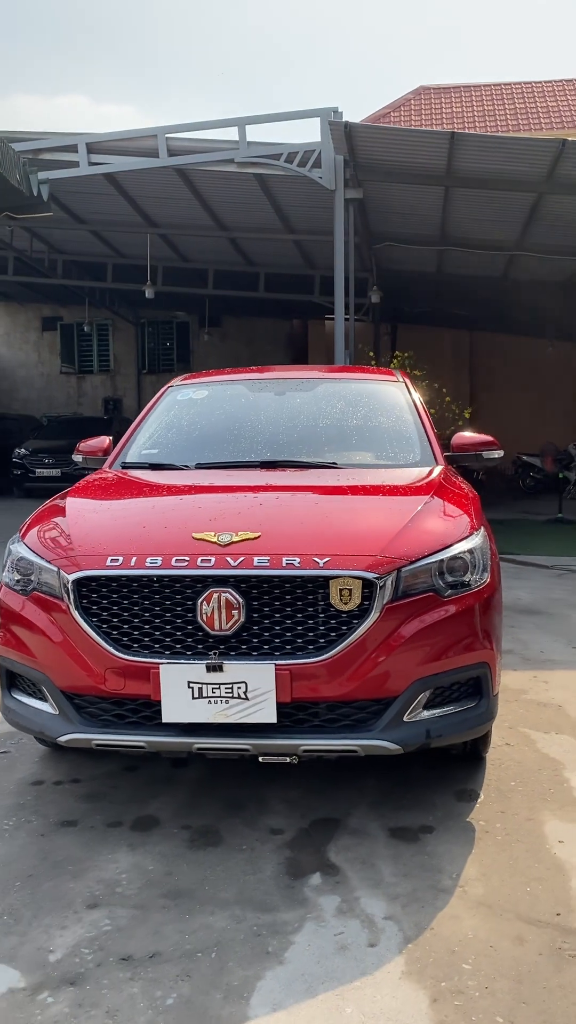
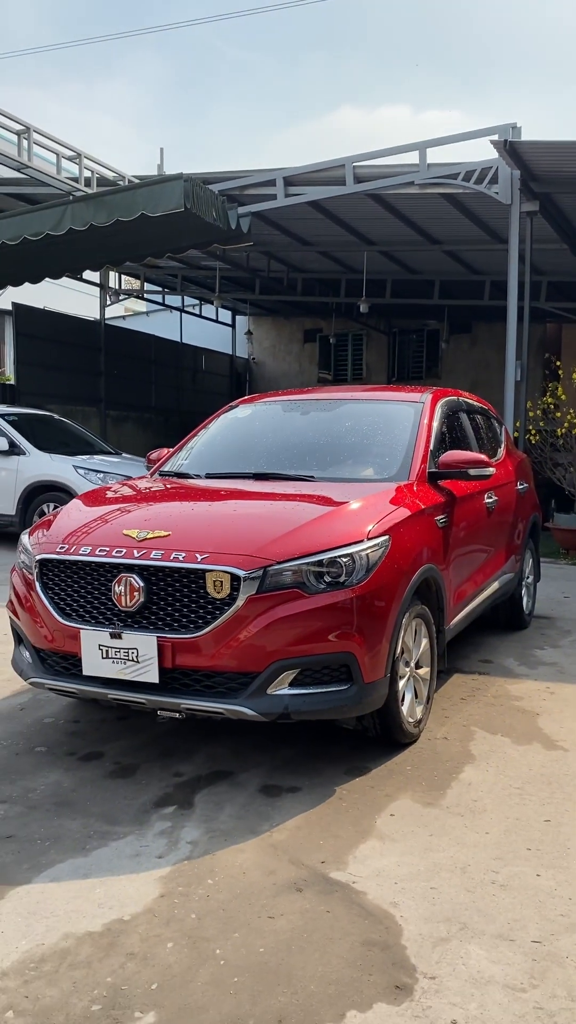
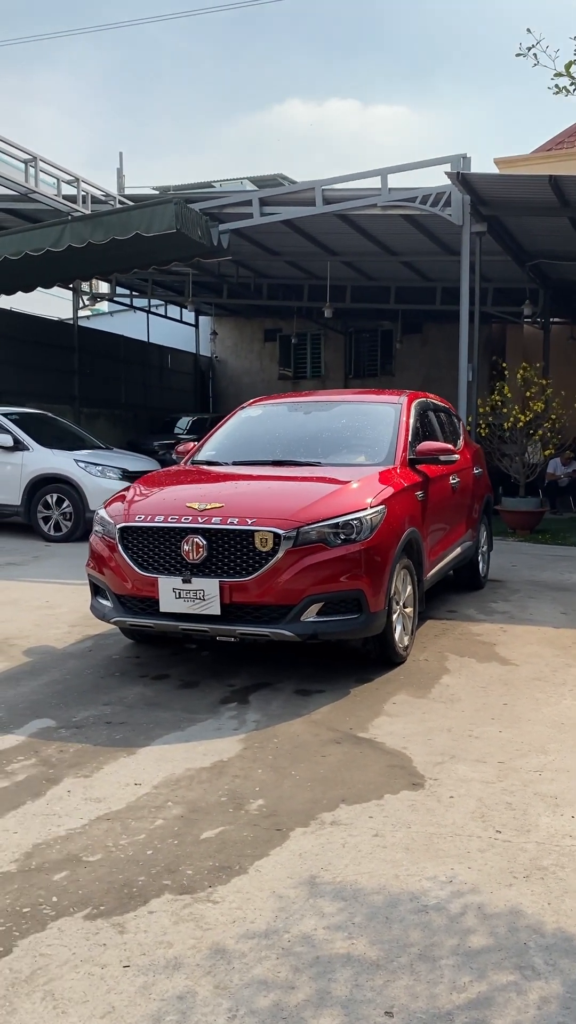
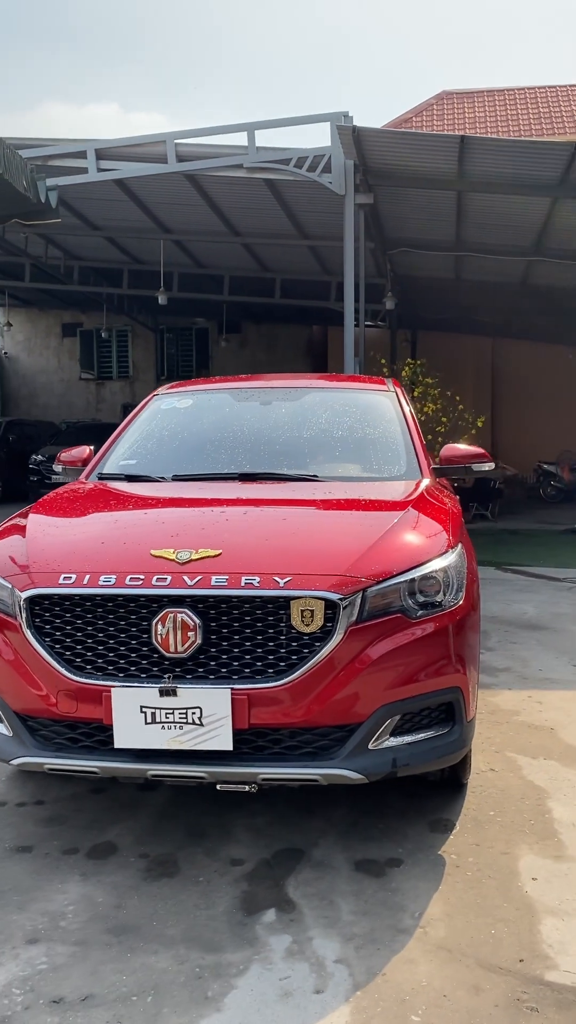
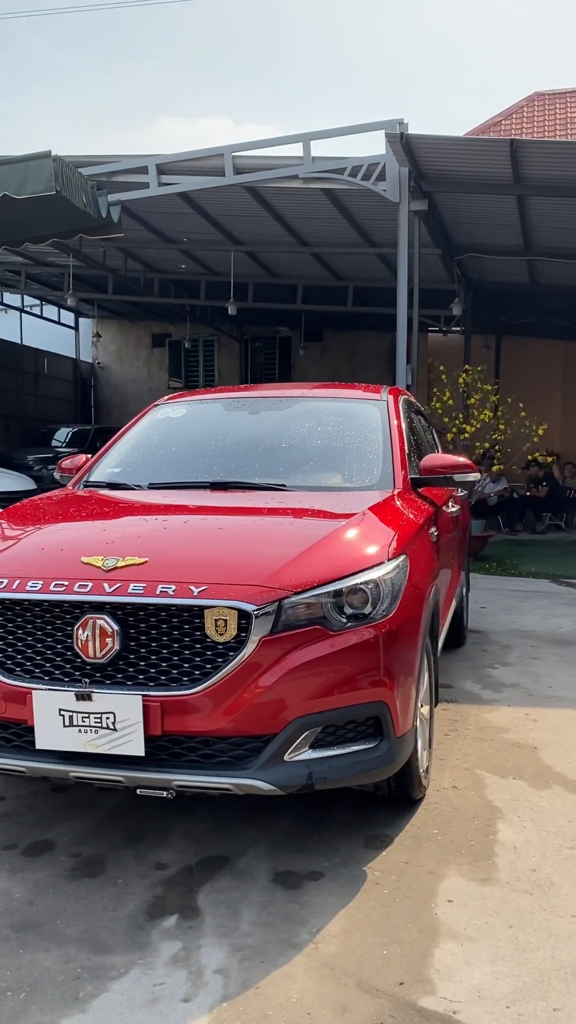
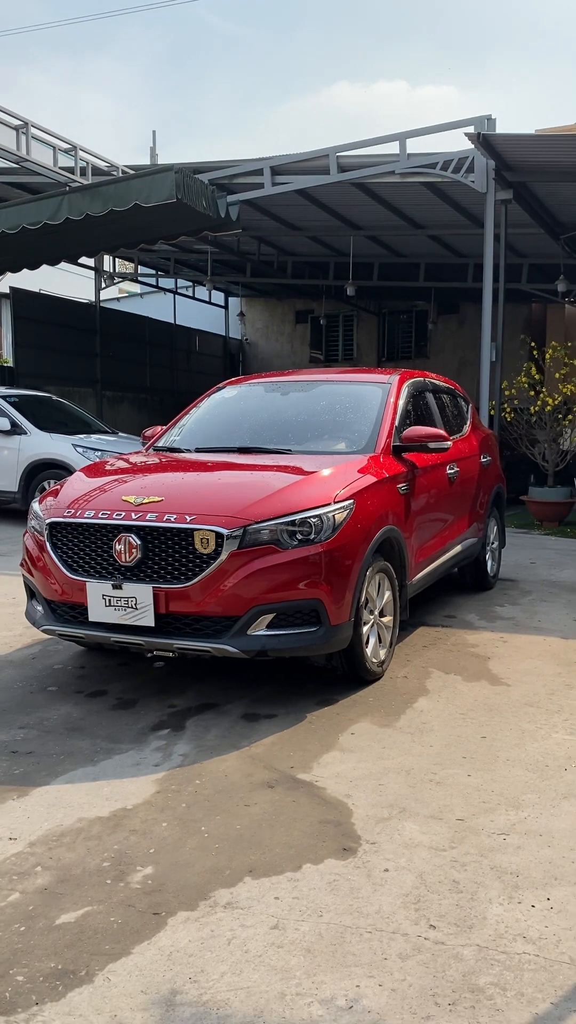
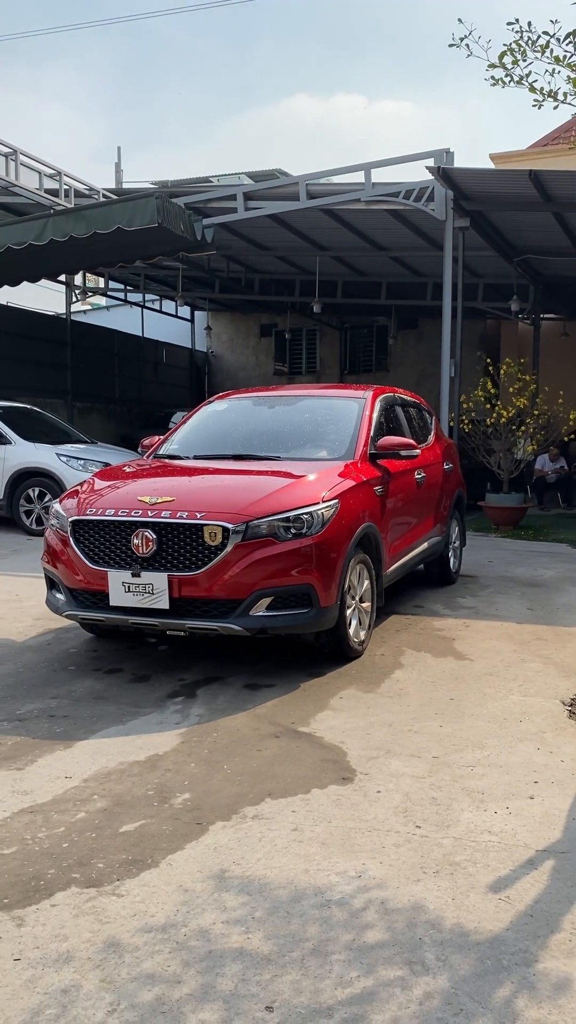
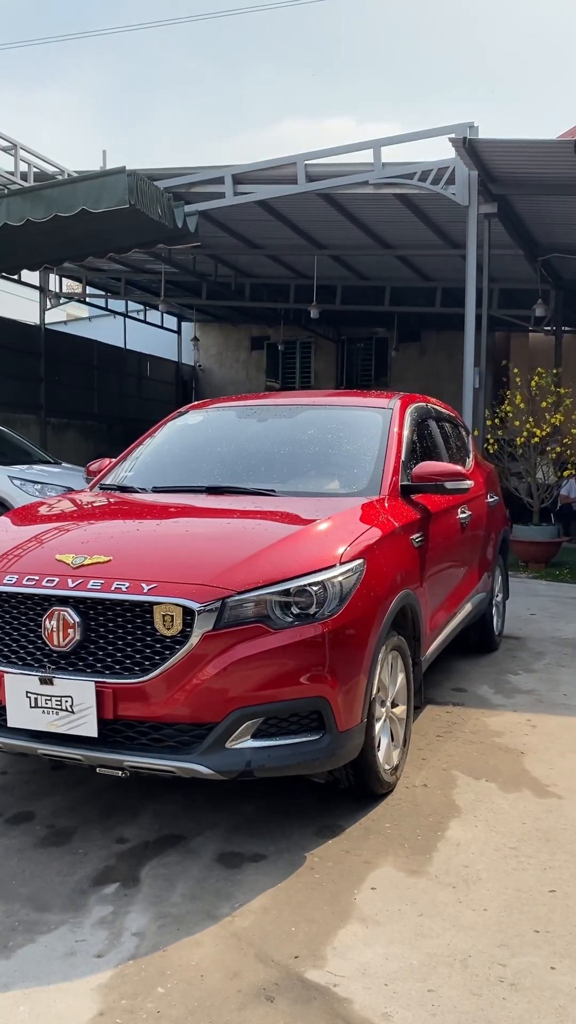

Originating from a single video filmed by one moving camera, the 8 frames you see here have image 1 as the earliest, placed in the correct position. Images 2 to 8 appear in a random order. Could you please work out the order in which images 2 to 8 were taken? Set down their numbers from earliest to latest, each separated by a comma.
4, 5, 8, 2, 6, 7, 3
